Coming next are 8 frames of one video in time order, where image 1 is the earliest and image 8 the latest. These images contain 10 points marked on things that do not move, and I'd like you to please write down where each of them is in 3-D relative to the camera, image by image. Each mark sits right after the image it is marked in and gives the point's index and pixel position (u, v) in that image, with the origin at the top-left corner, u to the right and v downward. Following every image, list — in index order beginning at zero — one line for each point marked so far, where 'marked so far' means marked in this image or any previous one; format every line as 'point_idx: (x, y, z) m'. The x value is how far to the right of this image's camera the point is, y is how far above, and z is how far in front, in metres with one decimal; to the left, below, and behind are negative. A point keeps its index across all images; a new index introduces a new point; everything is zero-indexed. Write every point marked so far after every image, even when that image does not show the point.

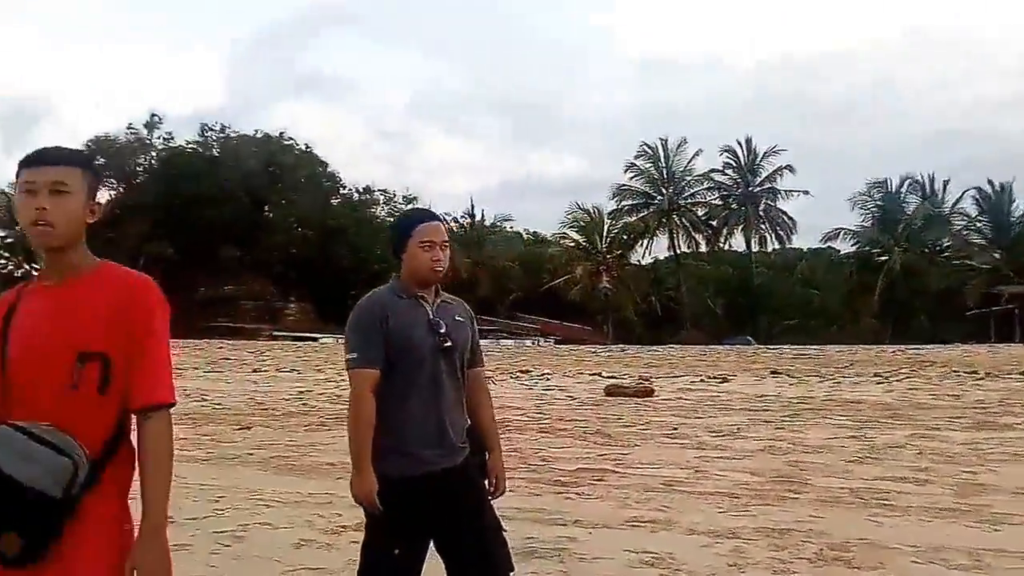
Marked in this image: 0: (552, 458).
0: (+0.4, -1.5, +8.1) m
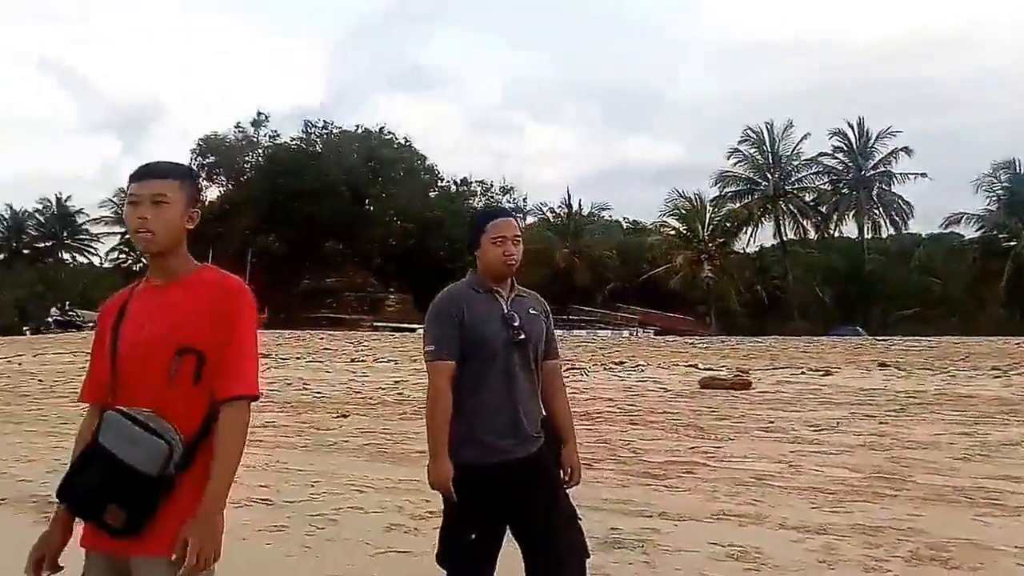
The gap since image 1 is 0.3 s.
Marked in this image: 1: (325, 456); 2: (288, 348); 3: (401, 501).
0: (+1.1, -1.4, +8.1) m
1: (-1.5, -1.3, +7.4) m
2: (-4.2, -1.1, +17.3) m
3: (-0.7, -1.3, +5.7) m
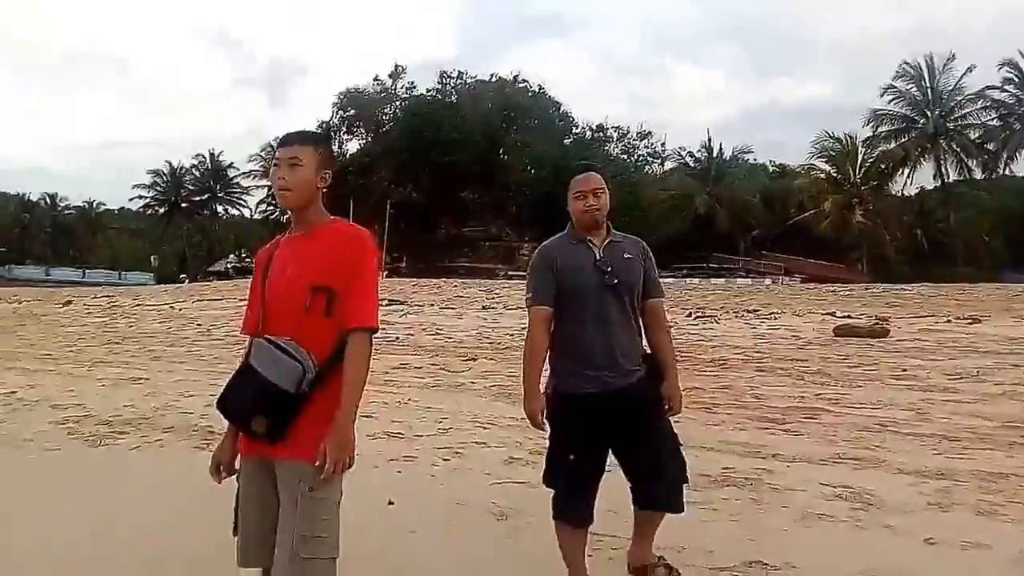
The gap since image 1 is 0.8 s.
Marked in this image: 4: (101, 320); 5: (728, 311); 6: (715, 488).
0: (+2.2, -0.9, +8.1) m
1: (-0.5, -0.9, +7.9) m
2: (-1.7, -0.1, +18.0) m
3: (+0.1, -1.0, +6.1) m
4: (-7.6, -0.6, +17.4) m
5: (+3.9, -0.4, +16.9) m
6: (+1.1, -1.1, +5.1) m
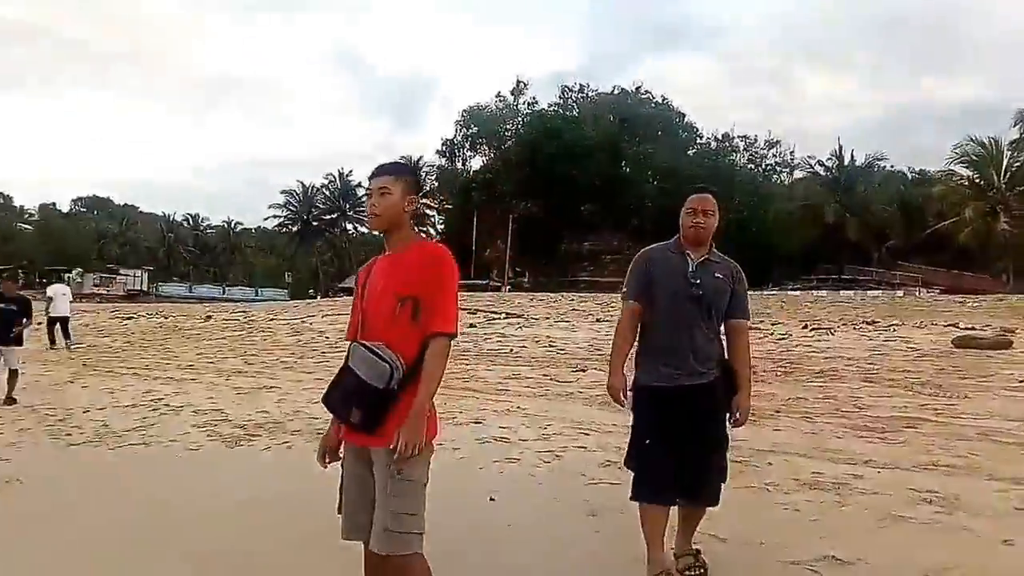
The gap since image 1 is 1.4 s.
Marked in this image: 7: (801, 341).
0: (+3.1, -1.0, +8.2) m
1: (+0.4, -1.0, +8.2) m
2: (+0.6, -0.4, +18.5) m
3: (+0.7, -1.1, +6.4) m
4: (-5.4, -0.9, +18.7) m
5: (+6.0, -0.6, +16.6) m
6: (+1.6, -1.1, +5.3) m
7: (+4.2, -0.8, +13.5) m
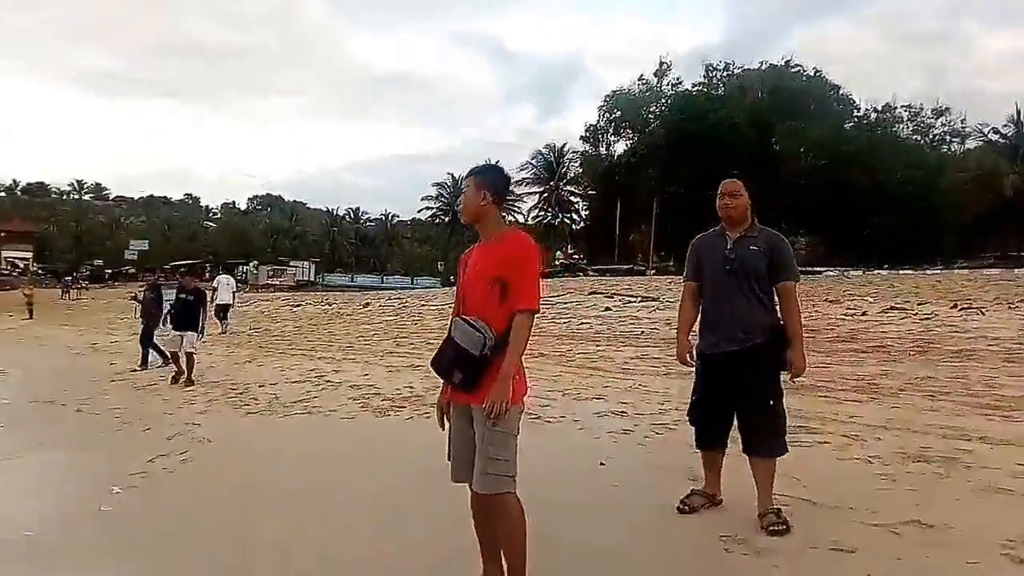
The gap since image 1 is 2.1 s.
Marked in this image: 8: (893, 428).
0: (+4.3, -0.8, +8.1) m
1: (+1.6, -0.9, +8.6) m
2: (+3.4, -0.1, +18.6) m
3: (+1.6, -0.9, +6.7) m
4: (-2.5, -0.6, +19.8) m
5: (+8.4, -0.2, +15.9) m
6: (+2.3, -1.0, +5.5) m
7: (+6.2, -0.5, +13.1) m
8: (+2.6, -1.0, +6.5) m
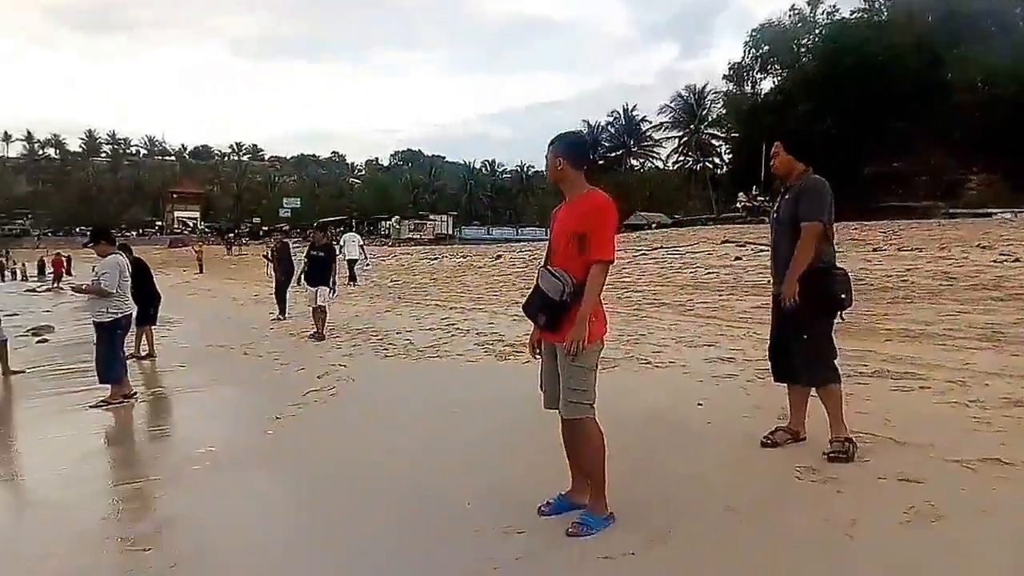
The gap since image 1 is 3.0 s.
0: (+5.3, -0.4, +7.9) m
1: (+2.7, -0.4, +8.8) m
2: (+5.9, +0.9, +18.4) m
3: (+2.4, -0.6, +6.9) m
4: (+0.3, +0.4, +20.5) m
5: (+10.5, +0.7, +15.0) m
6: (+2.9, -0.7, +5.6) m
7: (+7.9, +0.3, +12.6) m
8: (+3.4, -0.6, +6.5) m
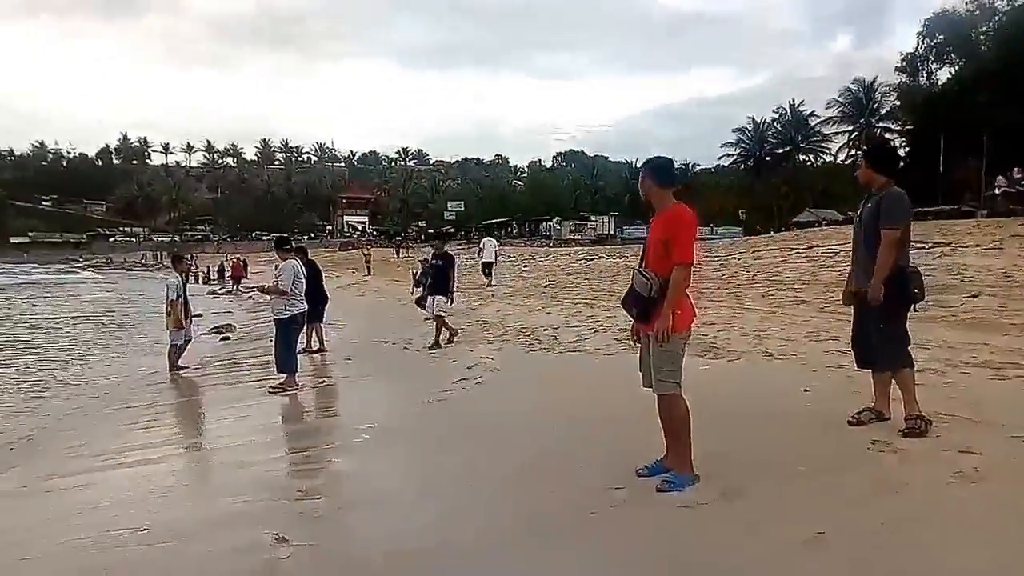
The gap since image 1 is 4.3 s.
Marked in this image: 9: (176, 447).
0: (+6.4, -0.3, +7.7) m
1: (+4.0, -0.4, +9.0) m
2: (+8.8, +1.0, +17.9) m
3: (+3.4, -0.5, +7.2) m
4: (+3.7, +0.4, +20.9) m
5: (+12.8, +0.8, +13.8) m
6: (+3.7, -0.7, +5.8) m
7: (+9.8, +0.4, +11.9) m
8: (+4.3, -0.6, +6.7) m
9: (-2.6, -1.2, +7.3) m
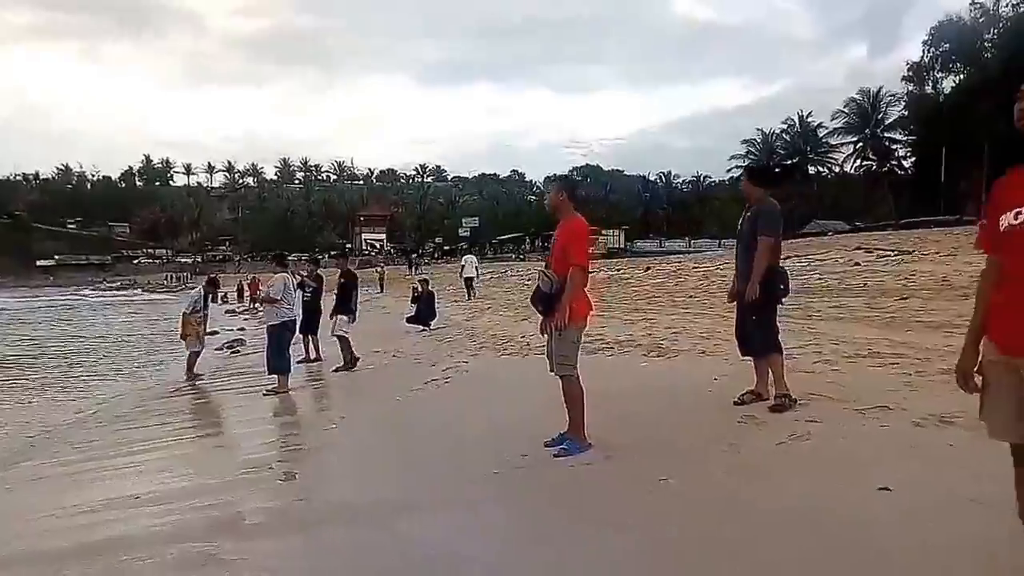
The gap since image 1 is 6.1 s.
0: (+6.0, -0.3, +8.5) m
1: (+3.6, -0.4, +9.9) m
2: (+8.5, +0.9, +18.8) m
3: (+3.0, -0.5, +8.1) m
4: (+3.4, +0.2, +21.8) m
5: (+12.4, +0.7, +14.5) m
6: (+3.3, -0.7, +6.7) m
7: (+9.4, +0.3, +12.7) m
8: (+3.9, -0.6, +7.5) m
9: (-3.0, -1.3, +8.2) m
